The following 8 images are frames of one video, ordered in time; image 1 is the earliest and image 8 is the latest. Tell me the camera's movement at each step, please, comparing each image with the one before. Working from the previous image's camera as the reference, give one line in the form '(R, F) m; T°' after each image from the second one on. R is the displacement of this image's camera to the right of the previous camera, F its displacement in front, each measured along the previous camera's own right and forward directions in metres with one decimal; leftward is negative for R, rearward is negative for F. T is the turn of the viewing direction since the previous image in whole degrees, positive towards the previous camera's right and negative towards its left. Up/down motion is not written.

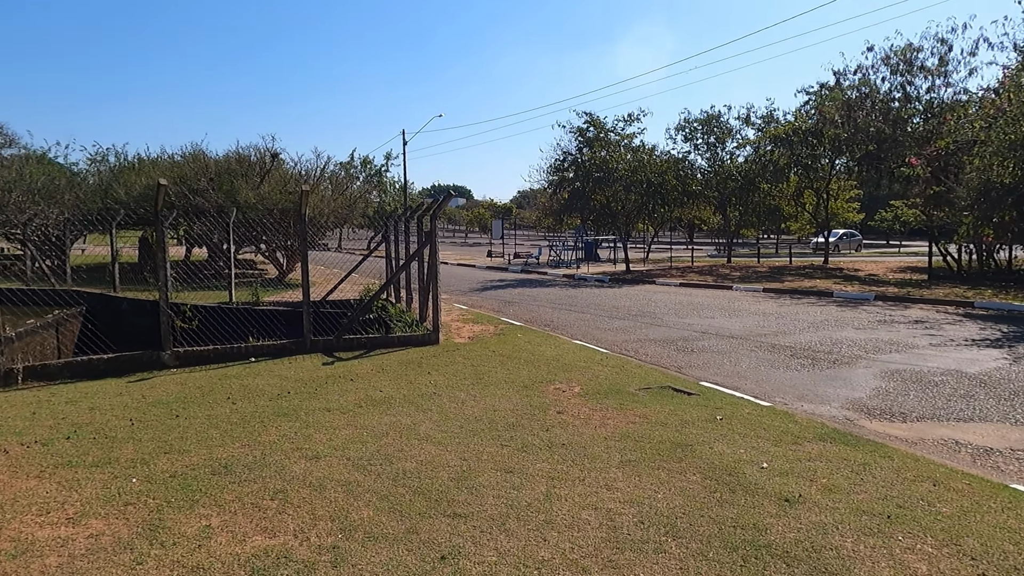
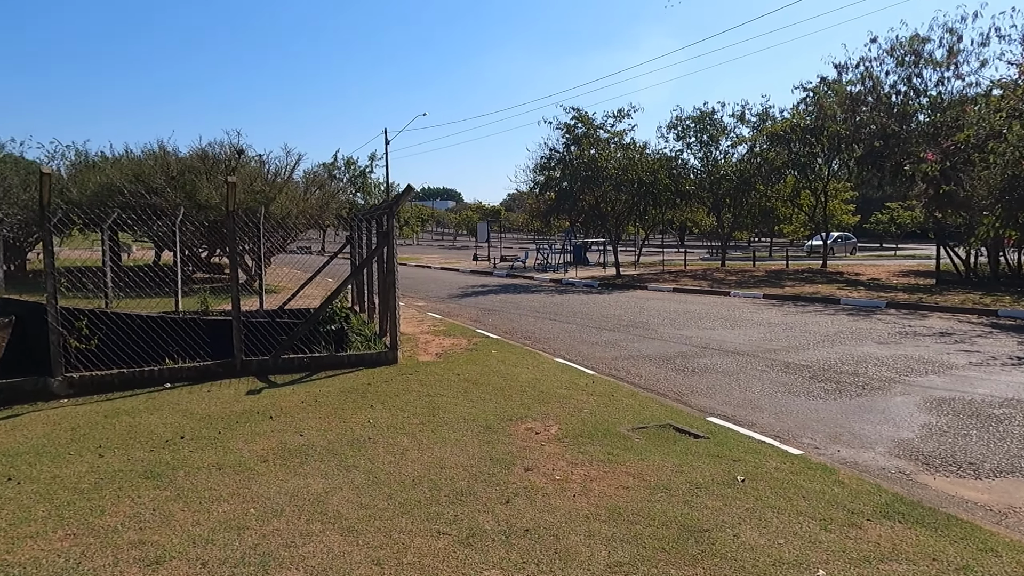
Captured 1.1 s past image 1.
(+0.2, +1.3) m; +1°
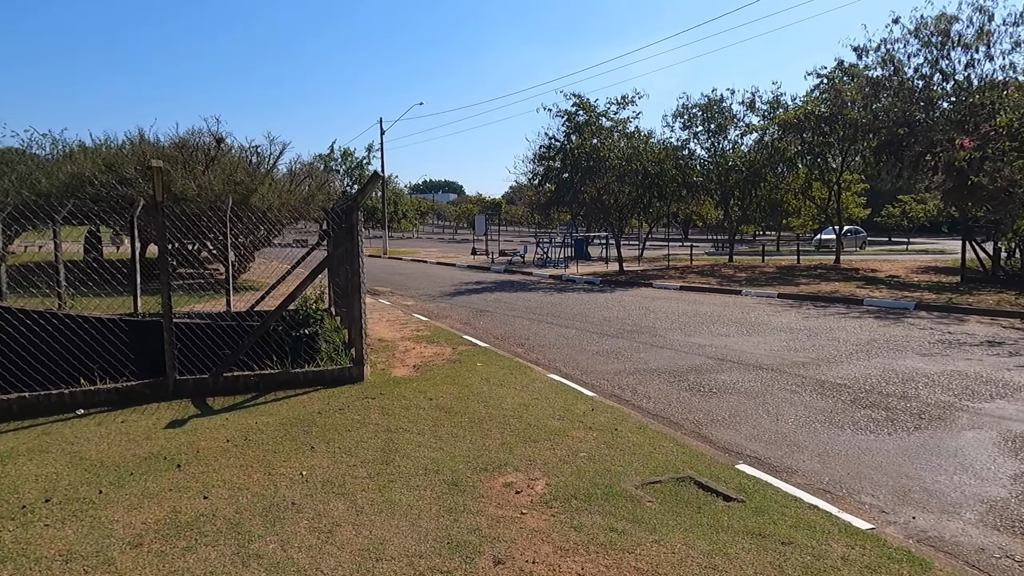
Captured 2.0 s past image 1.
(+0.2, +1.1) m; 0°
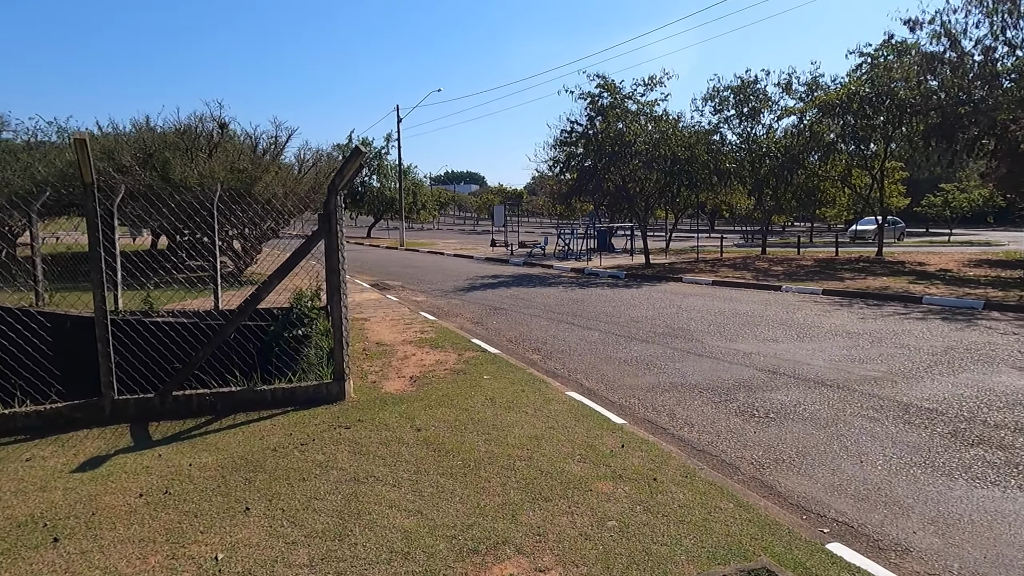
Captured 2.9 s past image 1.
(+0.1, +1.1) m; -2°
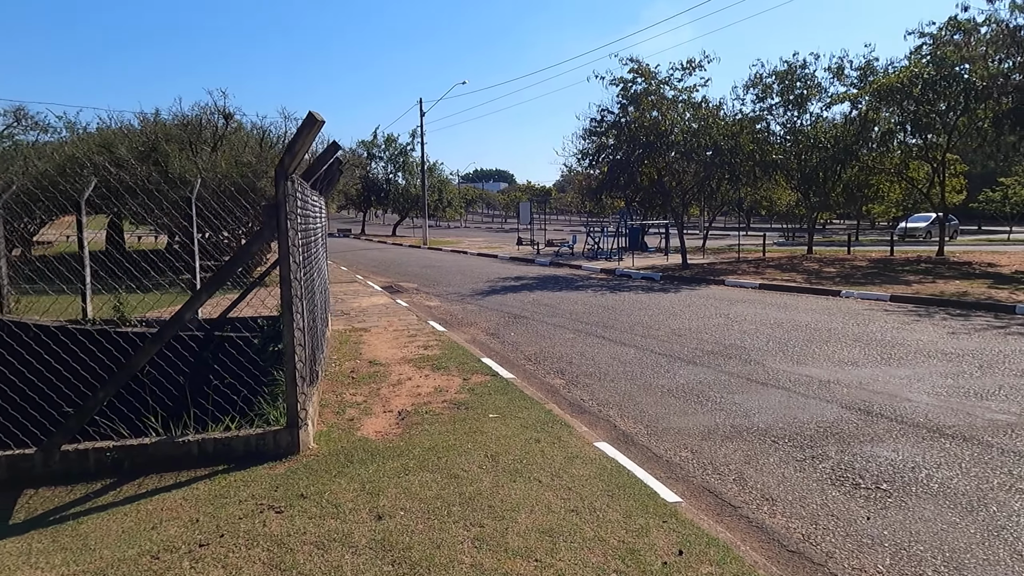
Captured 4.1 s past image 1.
(+0.1, +1.4) m; -3°
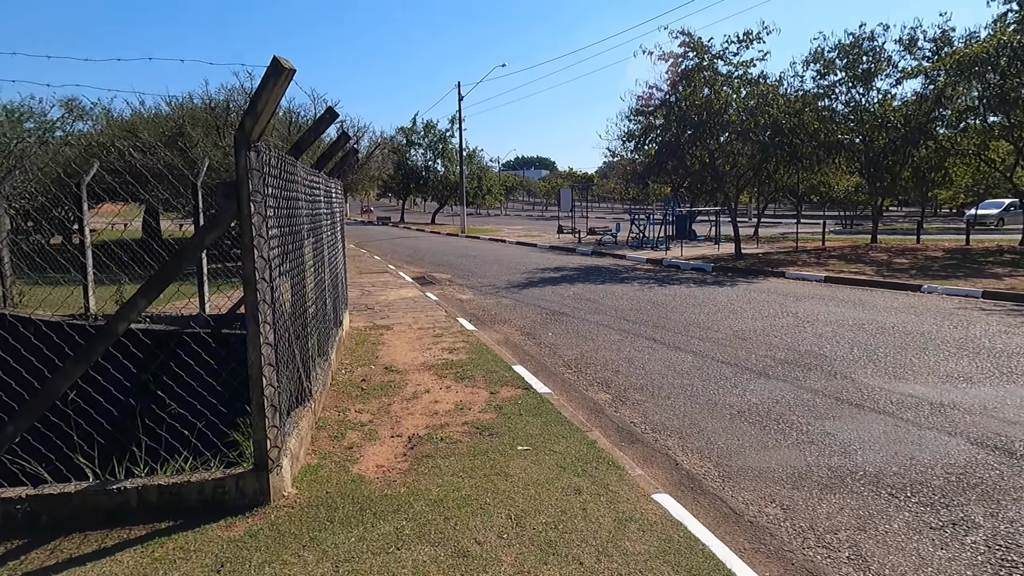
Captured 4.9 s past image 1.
(0.0, +1.0) m; -4°
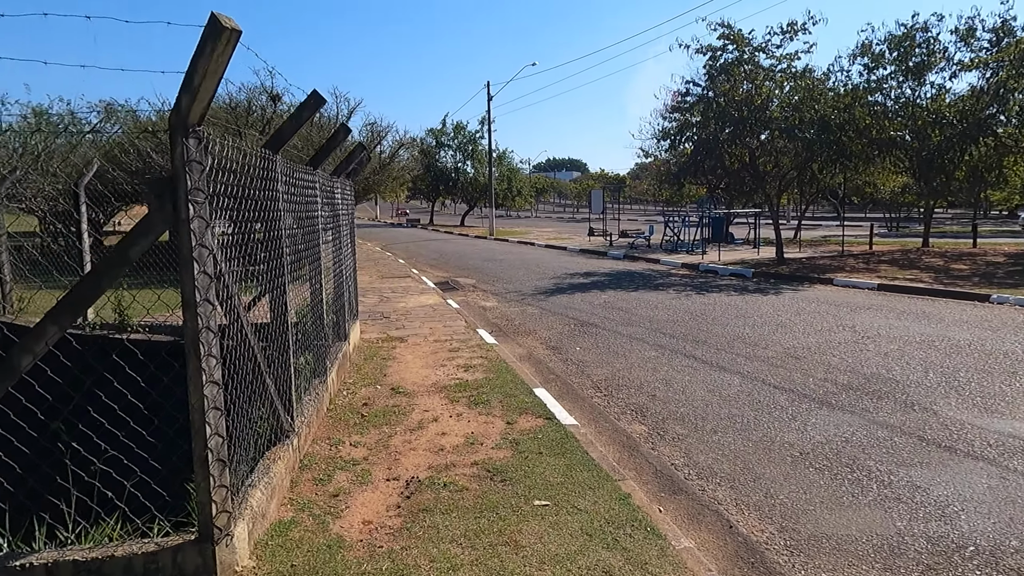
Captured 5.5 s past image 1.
(+0.1, +0.7) m; -3°
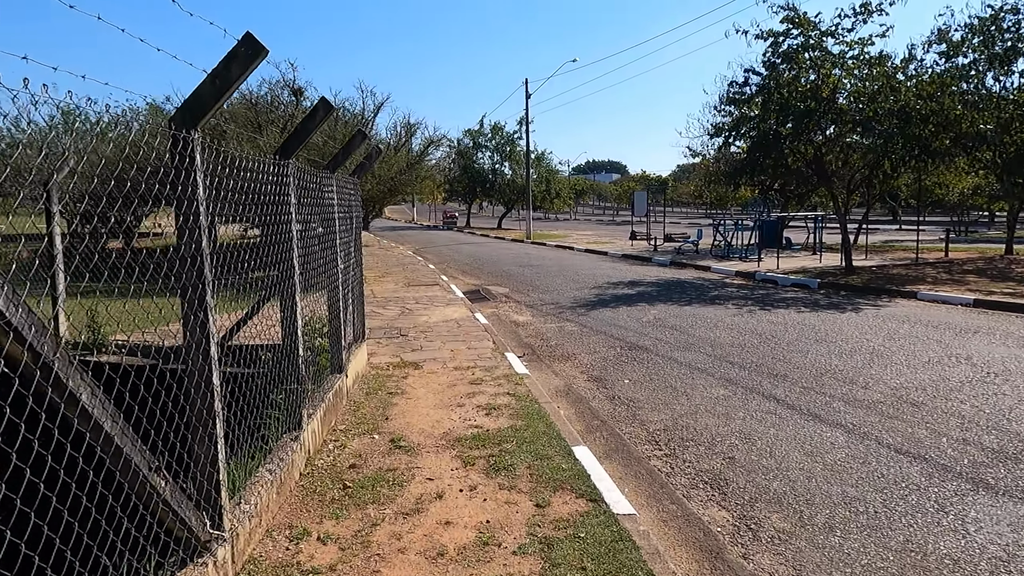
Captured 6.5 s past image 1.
(0.0, +1.3) m; -3°
